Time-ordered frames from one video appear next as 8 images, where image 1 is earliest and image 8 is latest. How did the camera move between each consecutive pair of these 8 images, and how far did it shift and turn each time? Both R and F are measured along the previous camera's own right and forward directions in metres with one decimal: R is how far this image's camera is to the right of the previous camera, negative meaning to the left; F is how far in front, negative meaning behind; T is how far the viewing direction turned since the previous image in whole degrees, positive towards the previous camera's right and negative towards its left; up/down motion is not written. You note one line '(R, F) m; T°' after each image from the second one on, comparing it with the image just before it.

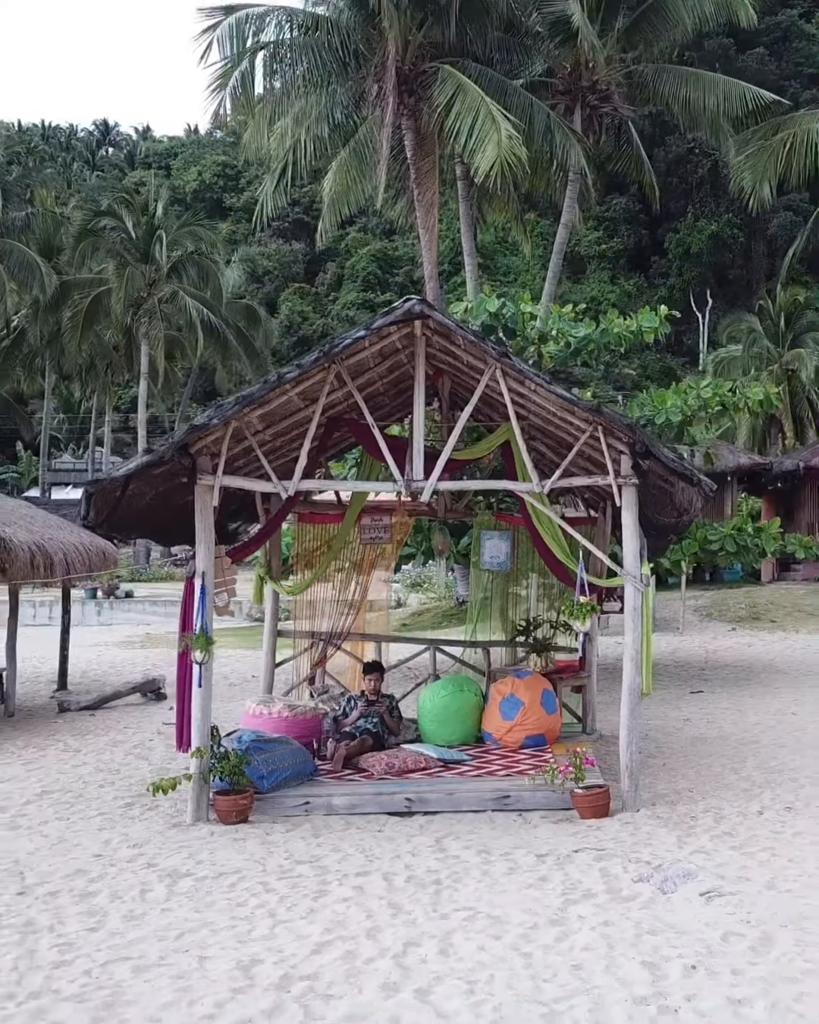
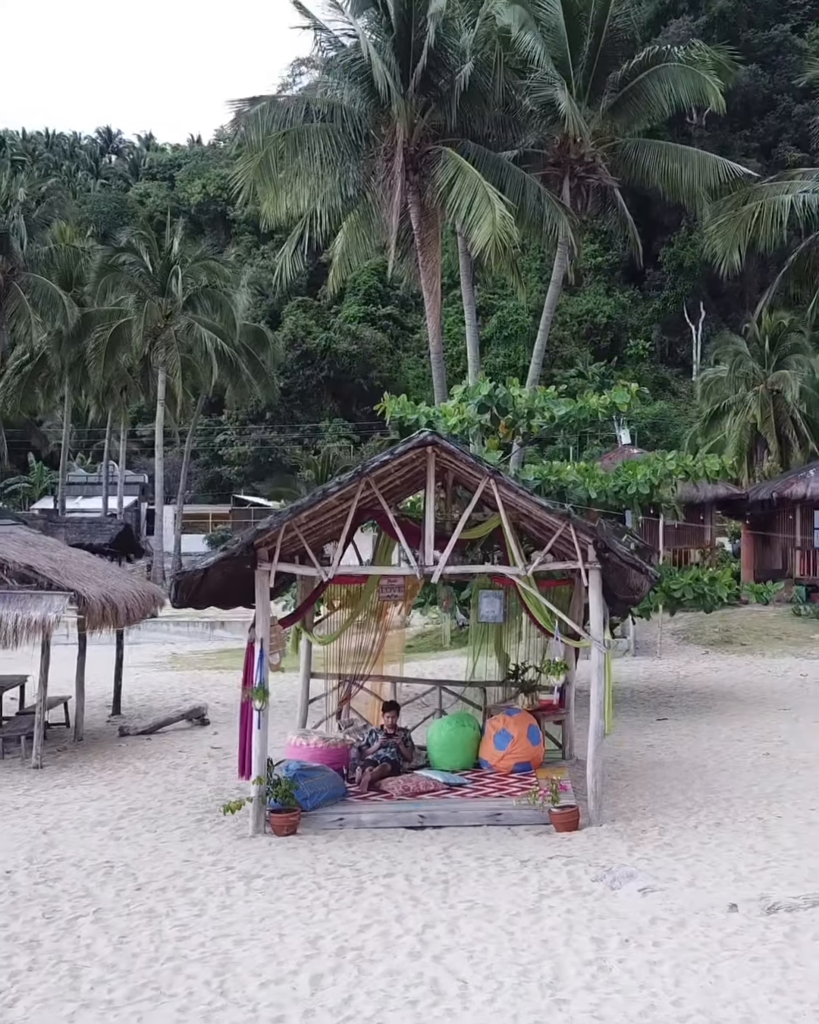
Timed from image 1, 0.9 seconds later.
(-0.1, -1.4) m; 0°
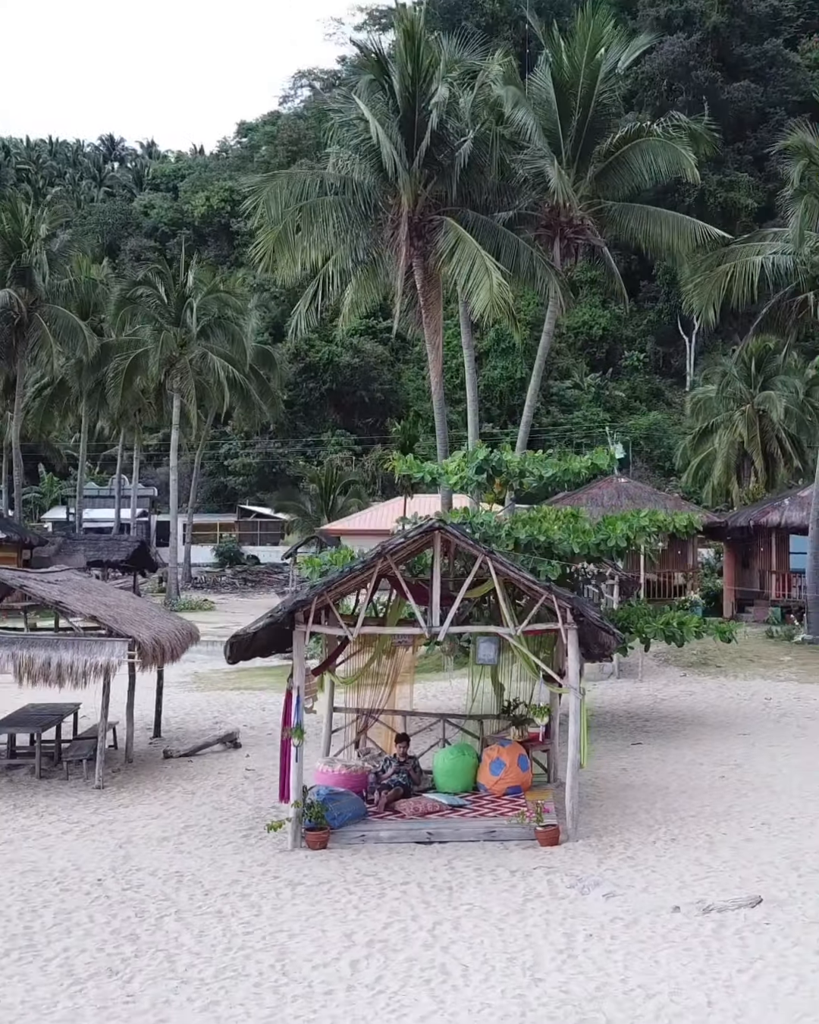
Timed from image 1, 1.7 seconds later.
(-0.1, -1.4) m; 0°
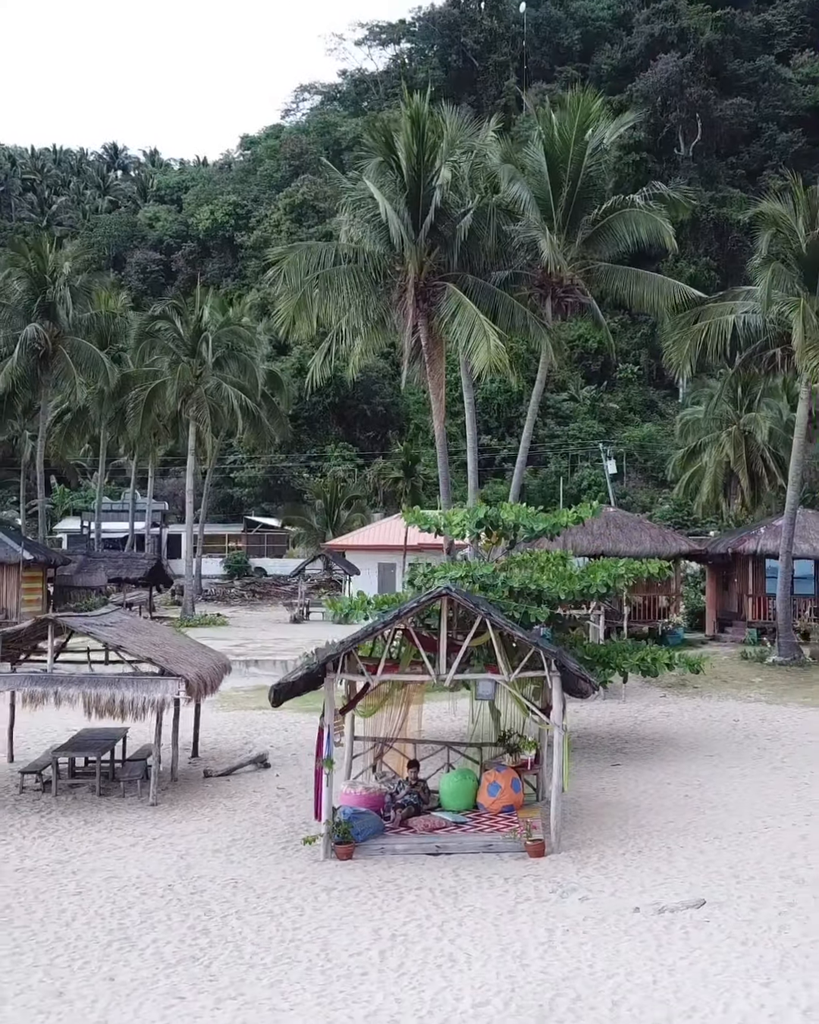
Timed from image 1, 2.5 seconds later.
(-0.1, -1.7) m; 0°
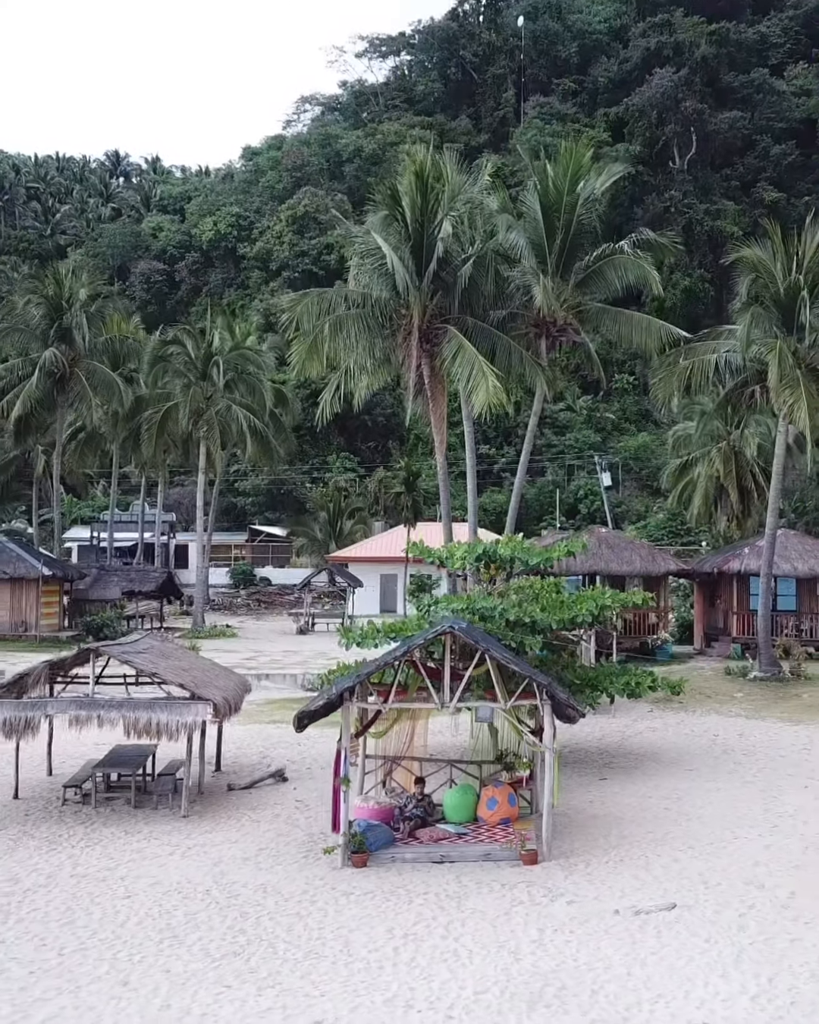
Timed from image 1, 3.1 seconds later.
(-0.1, -1.3) m; 0°
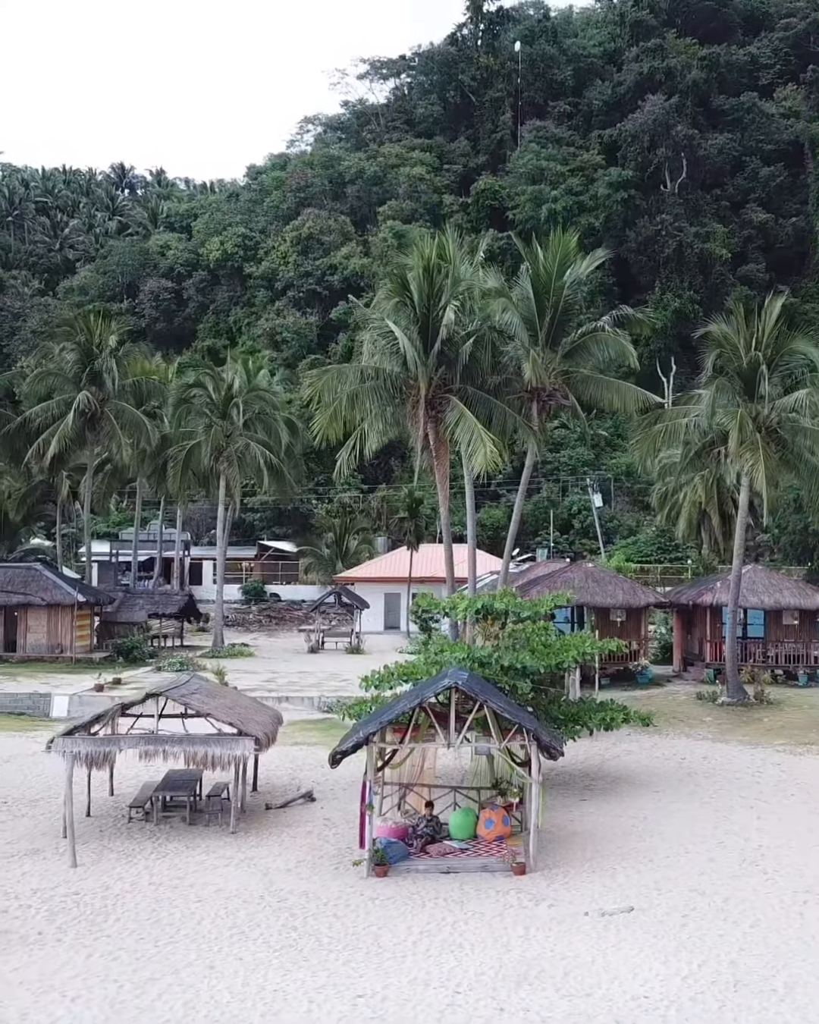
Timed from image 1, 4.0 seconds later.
(-0.2, -2.6) m; 0°
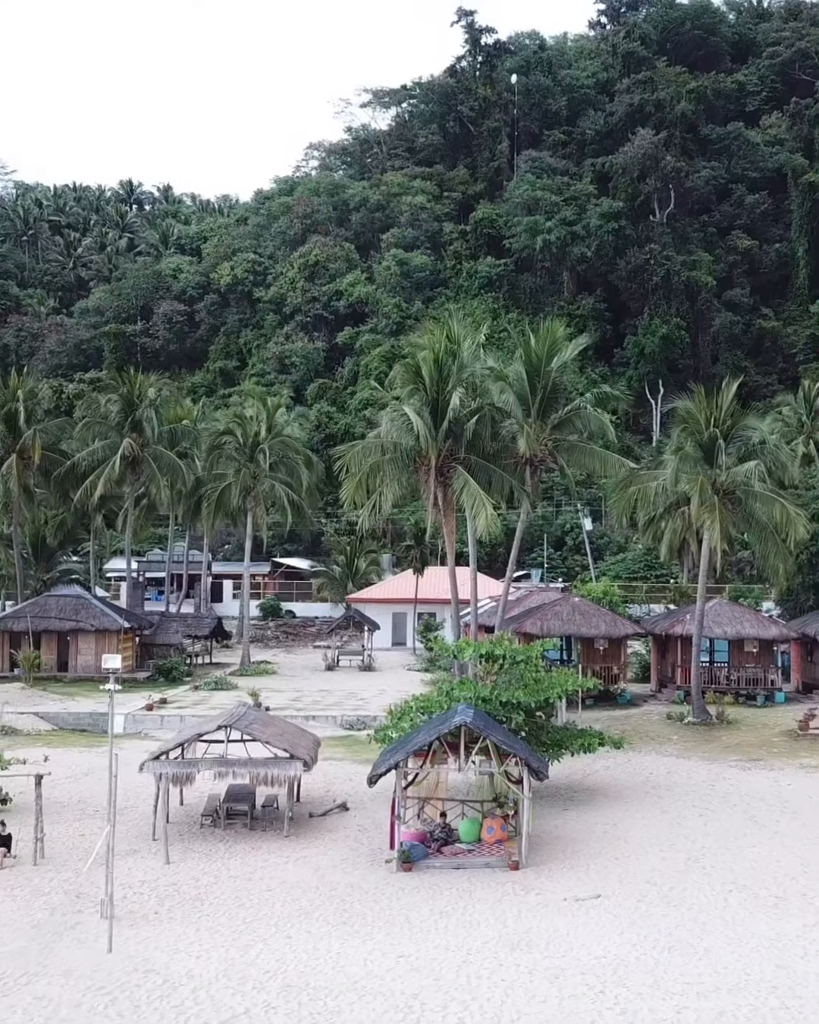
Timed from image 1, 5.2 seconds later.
(-0.3, -3.9) m; 0°
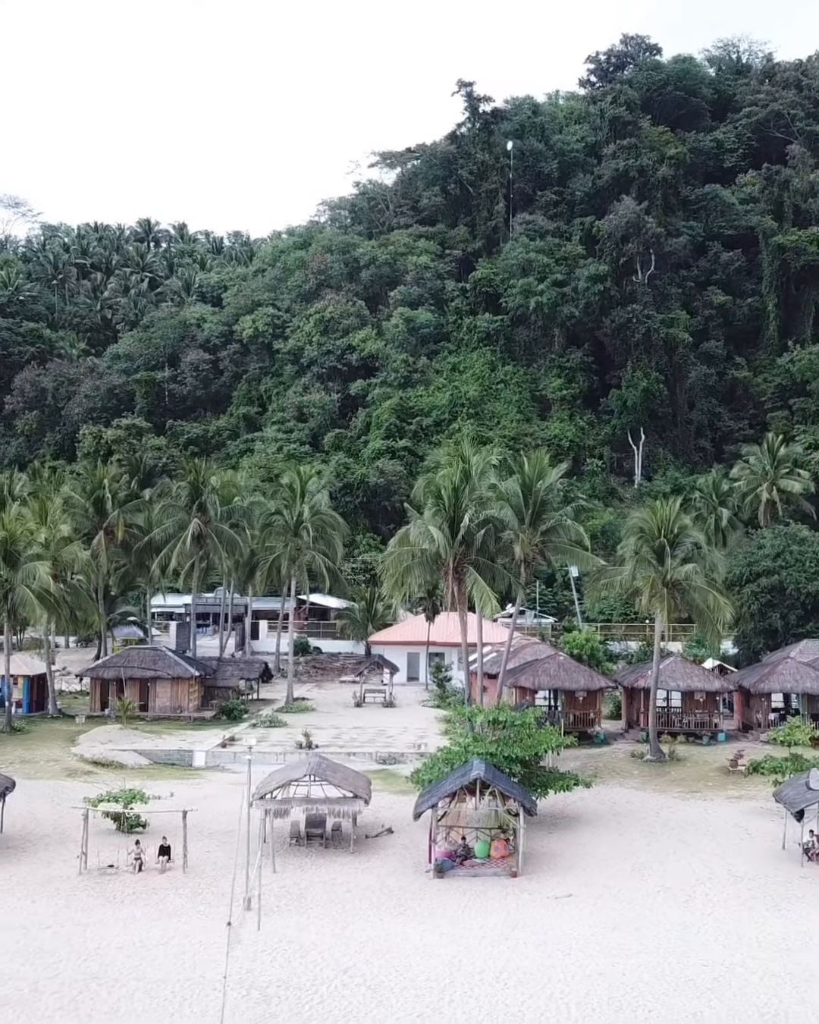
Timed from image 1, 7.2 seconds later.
(-0.8, -7.9) m; 0°
